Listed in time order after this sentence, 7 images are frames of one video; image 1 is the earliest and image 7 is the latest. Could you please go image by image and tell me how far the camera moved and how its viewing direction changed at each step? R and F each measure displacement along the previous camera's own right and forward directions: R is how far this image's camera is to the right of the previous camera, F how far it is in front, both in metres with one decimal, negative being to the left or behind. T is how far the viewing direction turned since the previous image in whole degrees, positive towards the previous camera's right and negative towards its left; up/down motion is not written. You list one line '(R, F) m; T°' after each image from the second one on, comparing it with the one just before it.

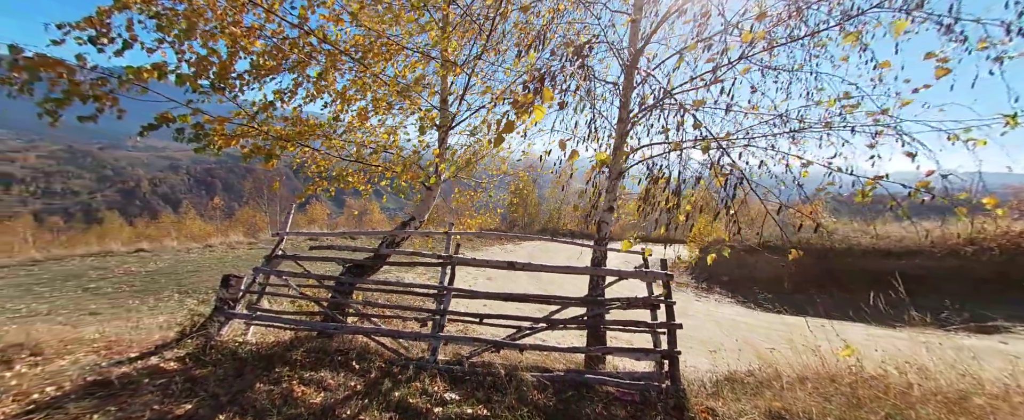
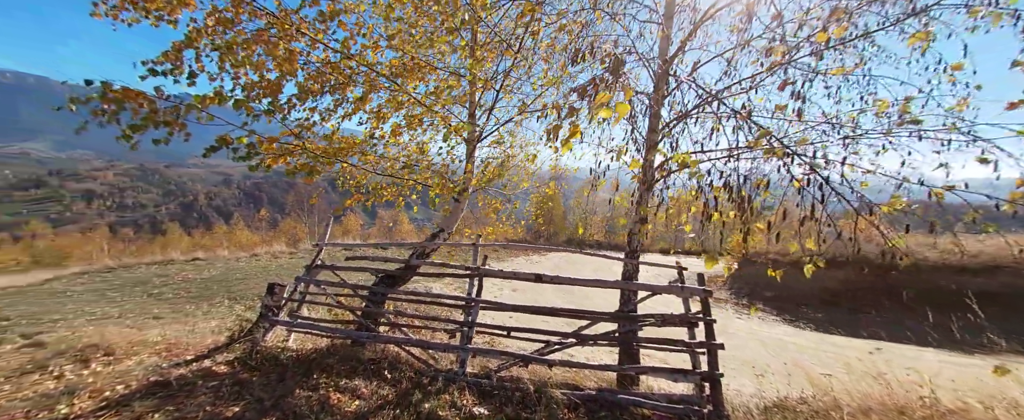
(0.0, 0.0) m; -5°
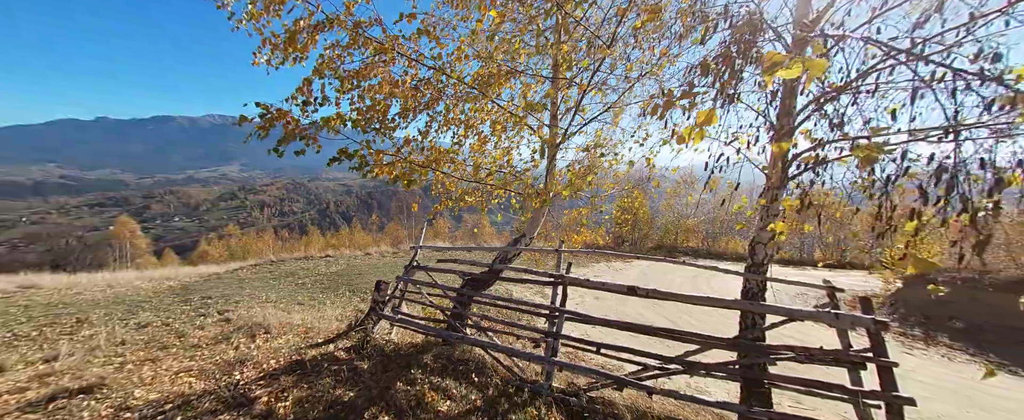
(+0.1, +0.1) m; -15°
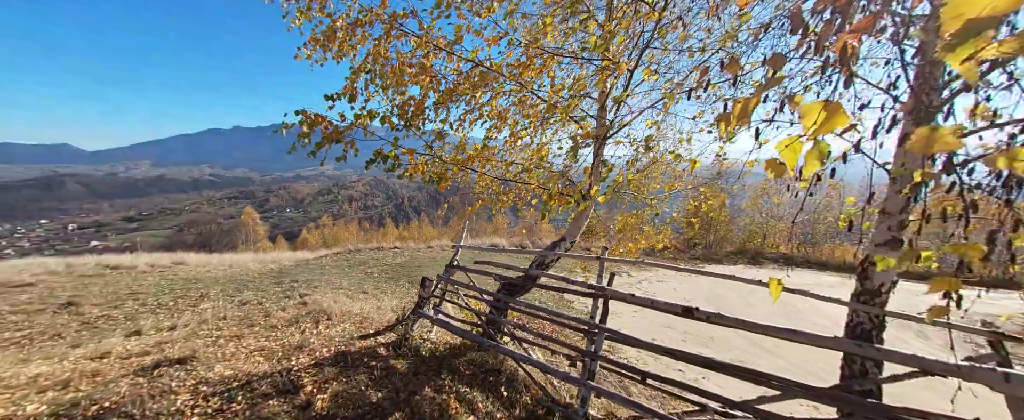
(+0.5, +0.4) m; -13°
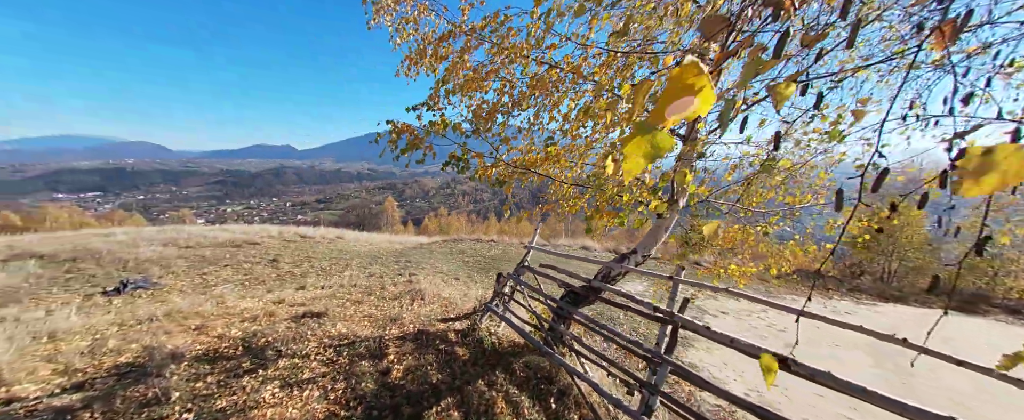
(+0.6, +0.2) m; -20°
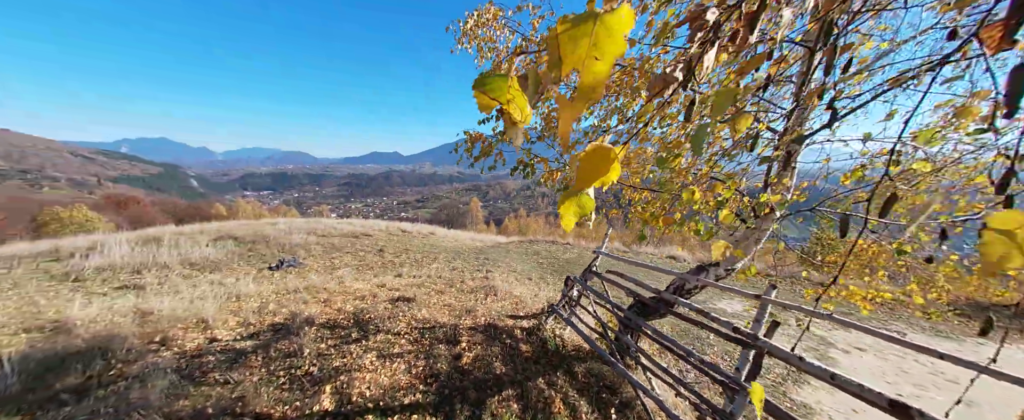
(+0.3, -0.1) m; -16°
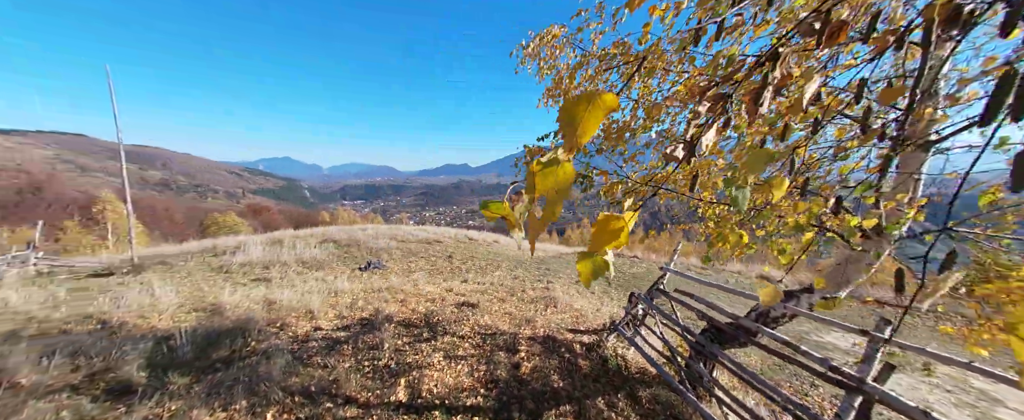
(+0.1, -0.1) m; -12°
